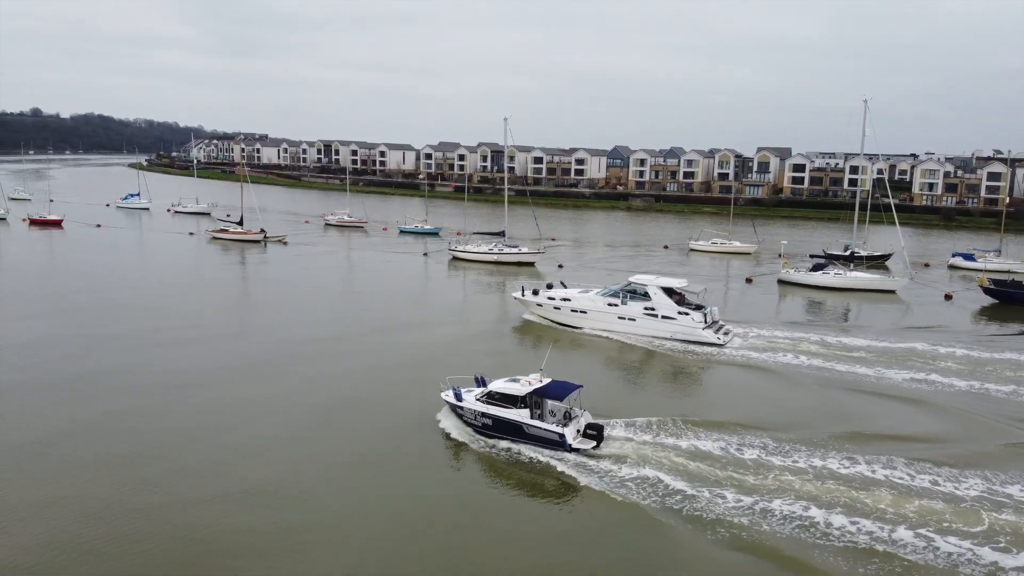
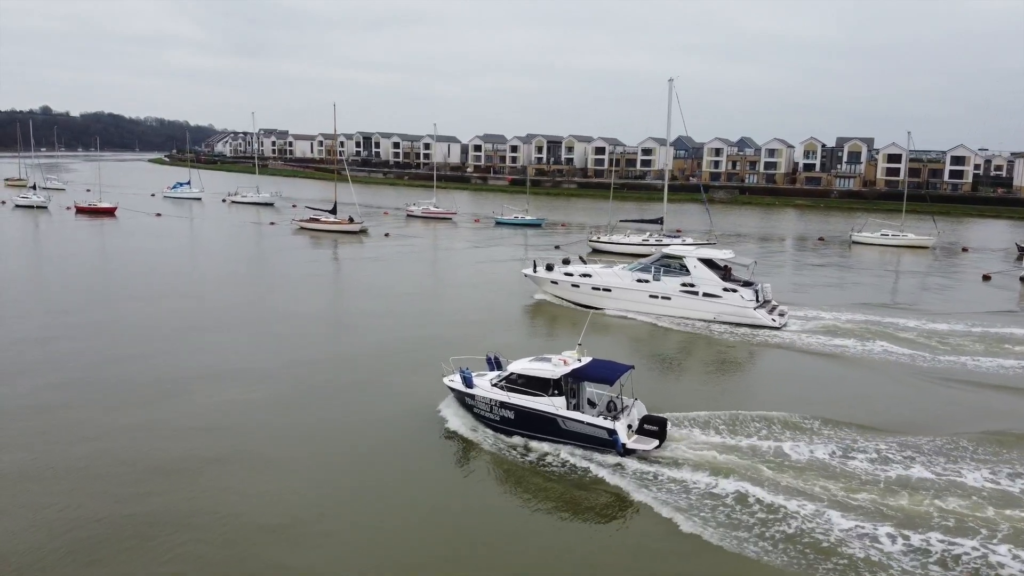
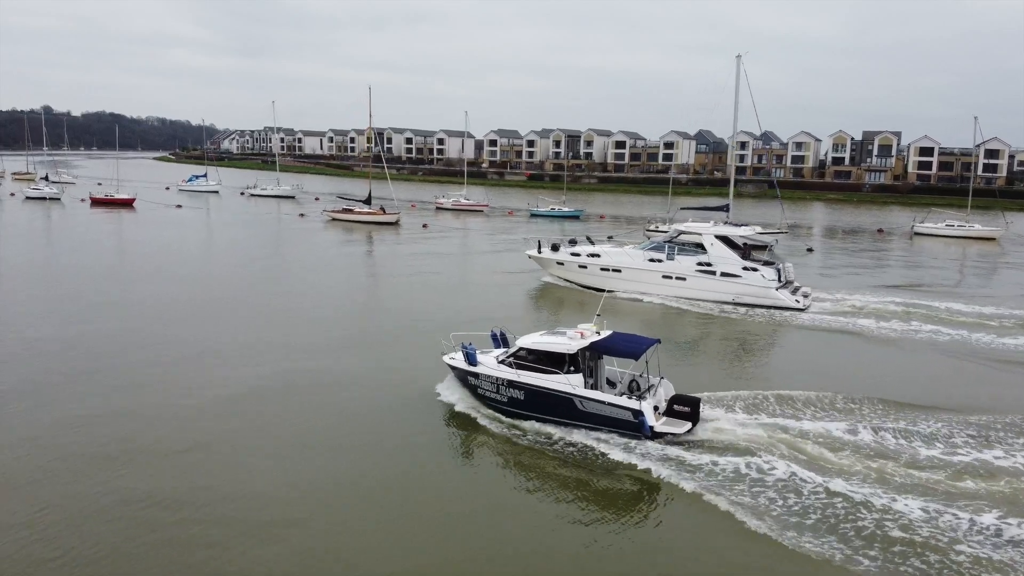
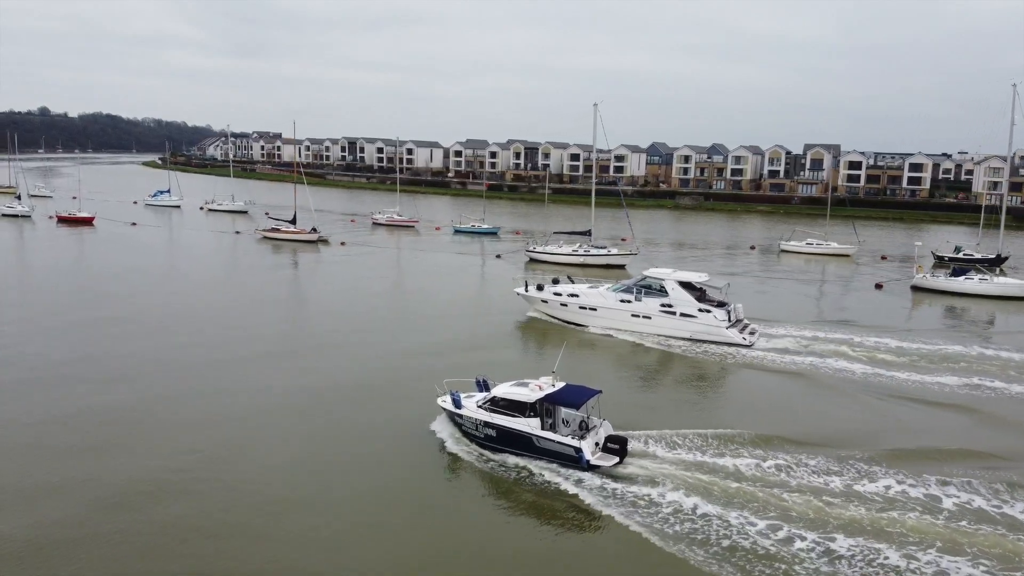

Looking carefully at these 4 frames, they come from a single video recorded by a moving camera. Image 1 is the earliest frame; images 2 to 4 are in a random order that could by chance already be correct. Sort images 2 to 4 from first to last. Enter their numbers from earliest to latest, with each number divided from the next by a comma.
4, 2, 3
